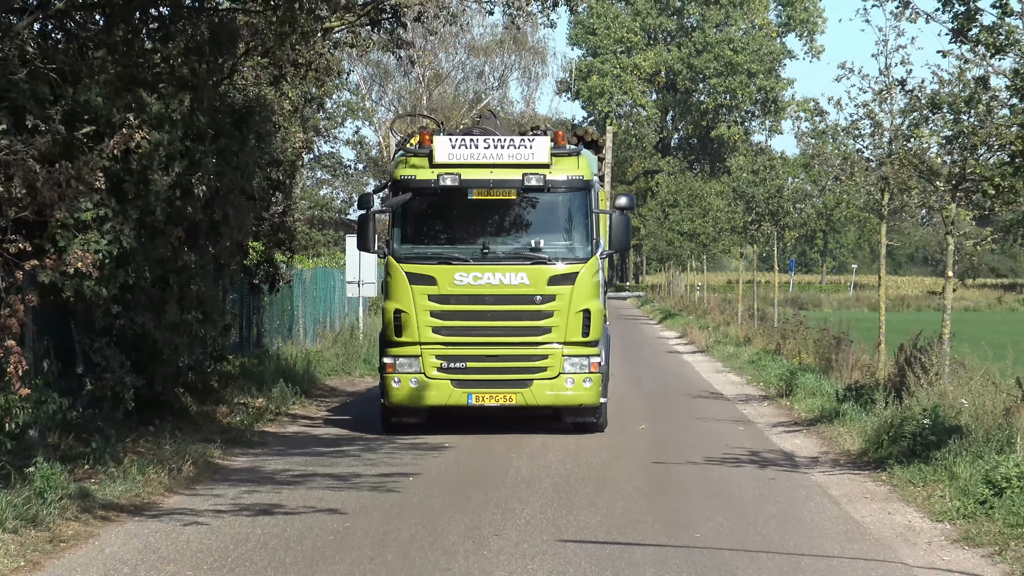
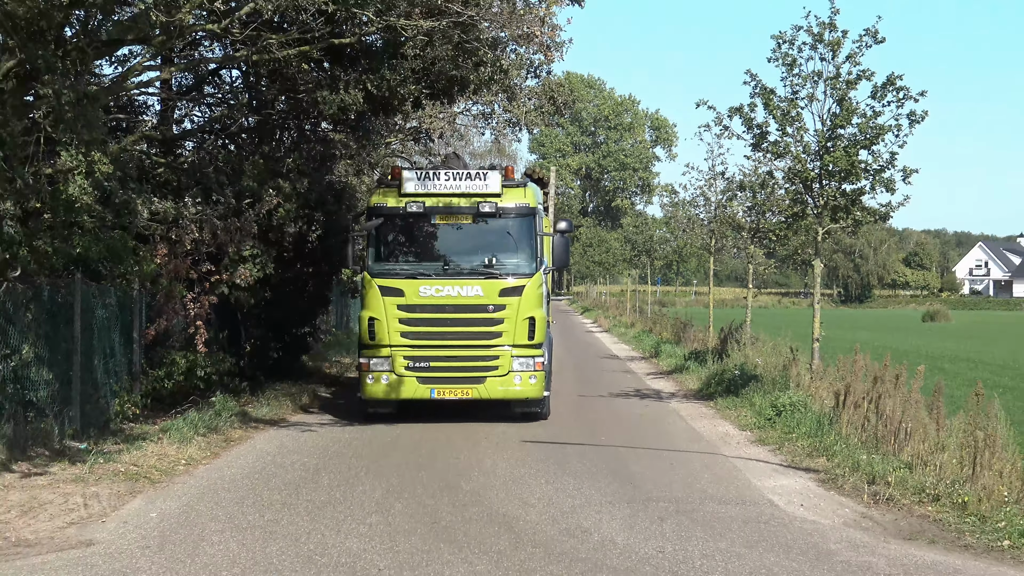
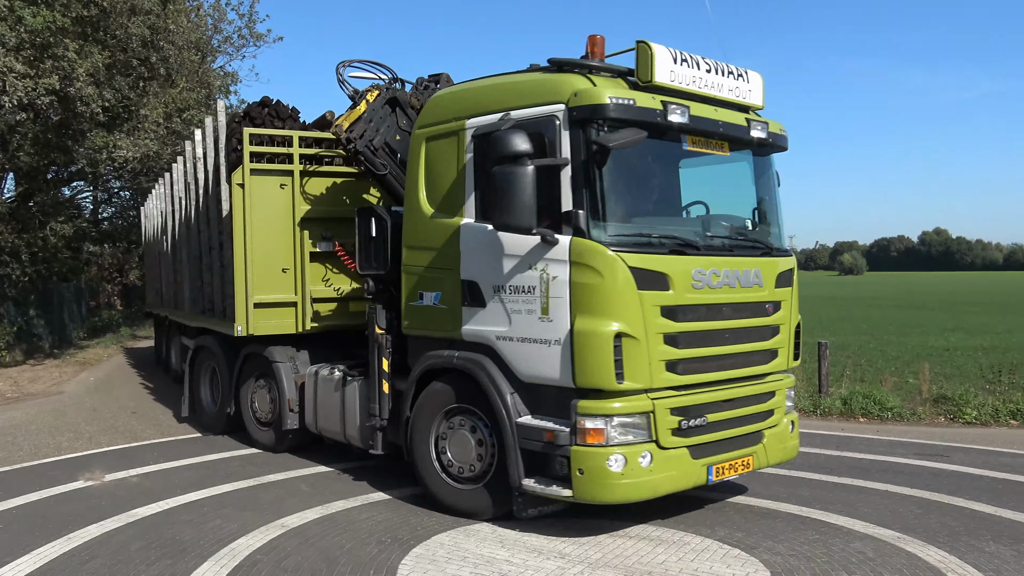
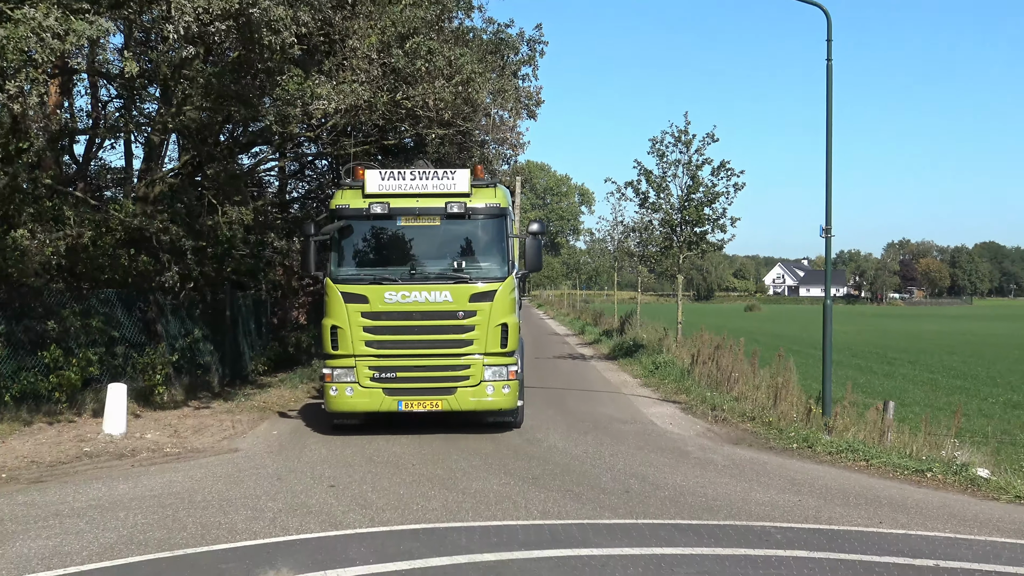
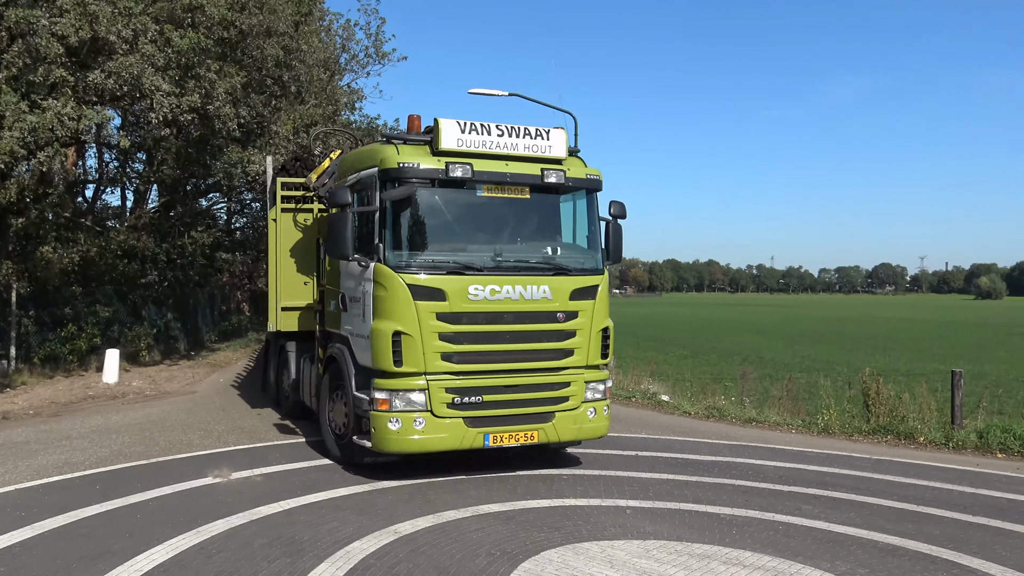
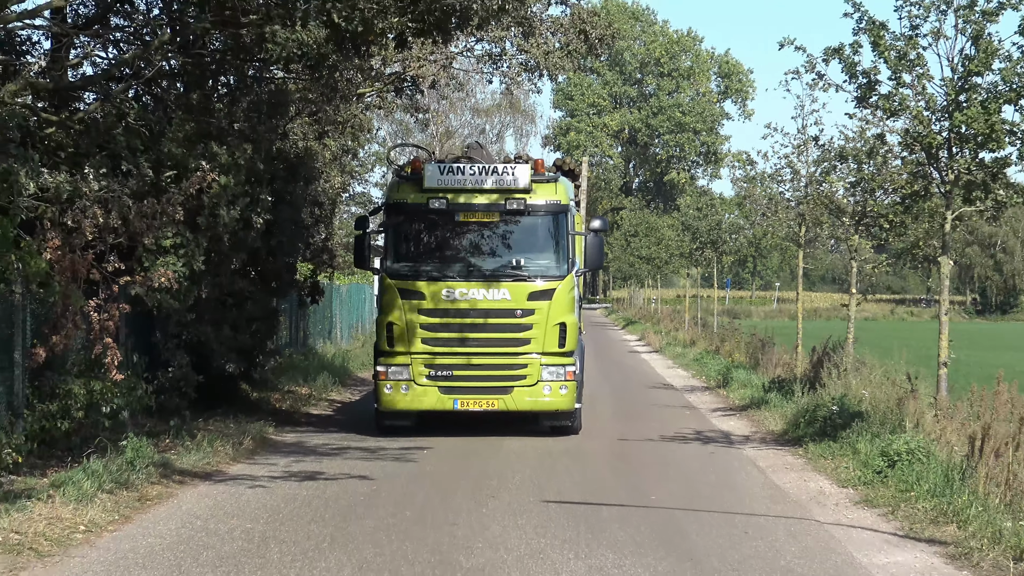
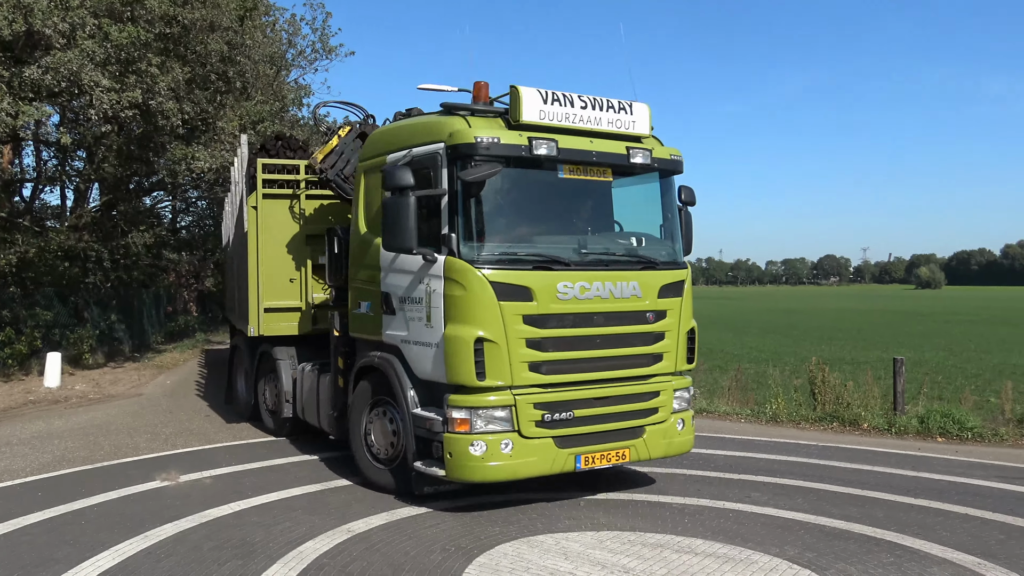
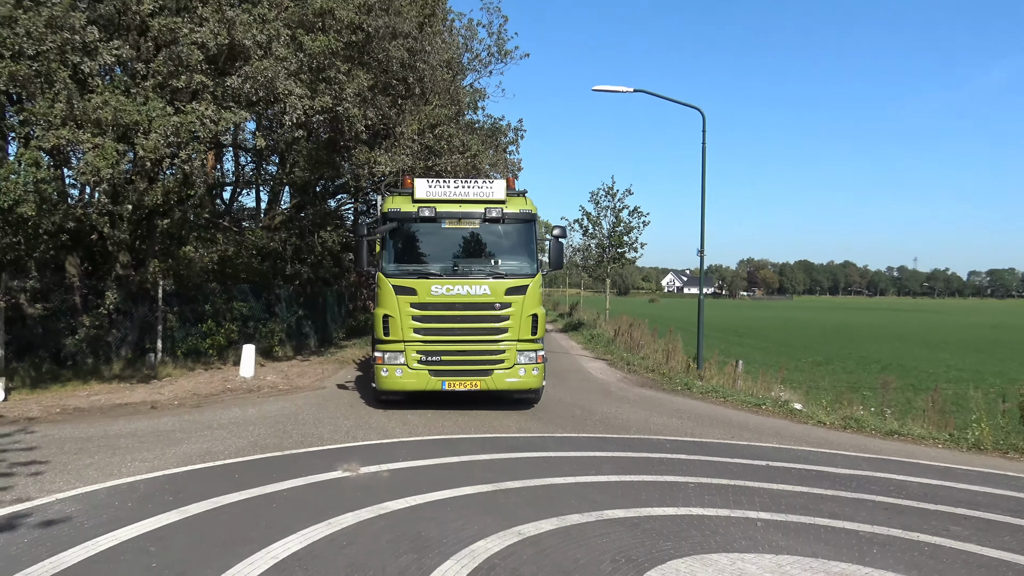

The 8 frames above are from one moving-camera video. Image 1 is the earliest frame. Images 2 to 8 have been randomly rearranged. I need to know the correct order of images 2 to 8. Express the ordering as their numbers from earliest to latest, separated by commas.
6, 2, 4, 8, 5, 7, 3
